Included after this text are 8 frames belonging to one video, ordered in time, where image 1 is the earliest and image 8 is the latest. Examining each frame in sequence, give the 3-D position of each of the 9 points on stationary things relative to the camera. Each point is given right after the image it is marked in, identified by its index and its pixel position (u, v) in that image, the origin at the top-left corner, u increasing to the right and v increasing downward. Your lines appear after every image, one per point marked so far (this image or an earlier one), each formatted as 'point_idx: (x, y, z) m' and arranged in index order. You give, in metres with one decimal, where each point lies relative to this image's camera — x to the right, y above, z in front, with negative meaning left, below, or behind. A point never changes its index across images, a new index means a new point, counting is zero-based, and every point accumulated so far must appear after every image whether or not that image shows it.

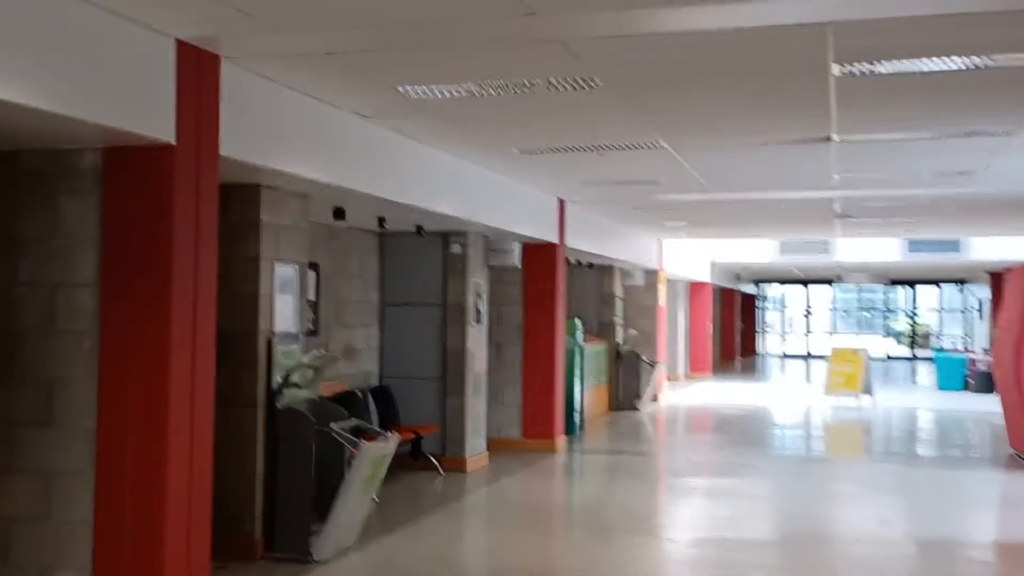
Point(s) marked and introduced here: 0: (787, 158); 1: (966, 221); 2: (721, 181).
0: (+2.2, +1.0, +7.9) m
1: (+5.6, +0.8, +12.2) m
2: (+1.9, +1.0, +9.1) m
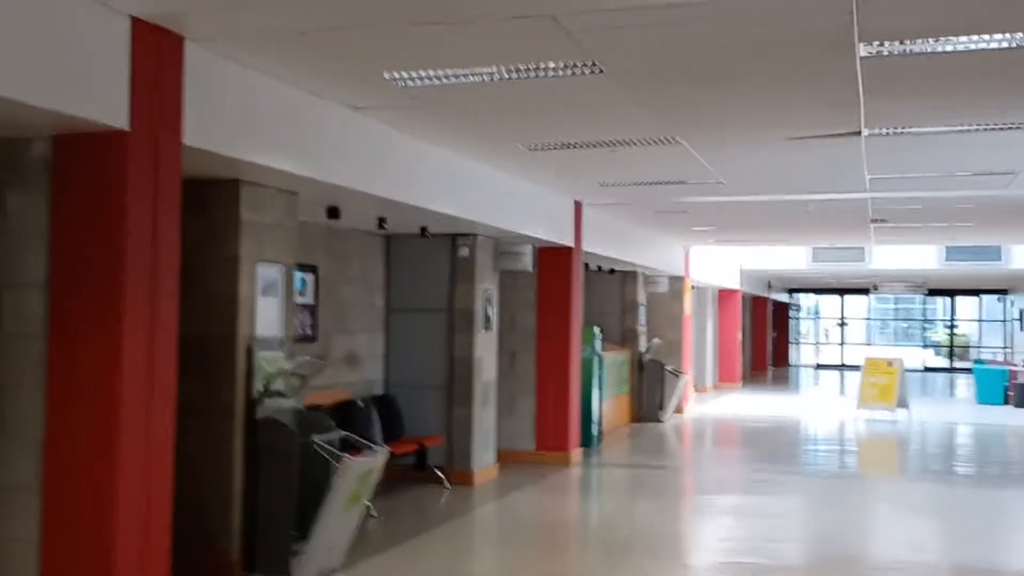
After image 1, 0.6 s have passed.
0: (+2.3, +1.0, +7.4) m
1: (+5.8, +0.7, +11.7) m
2: (+2.1, +0.9, +8.6) m
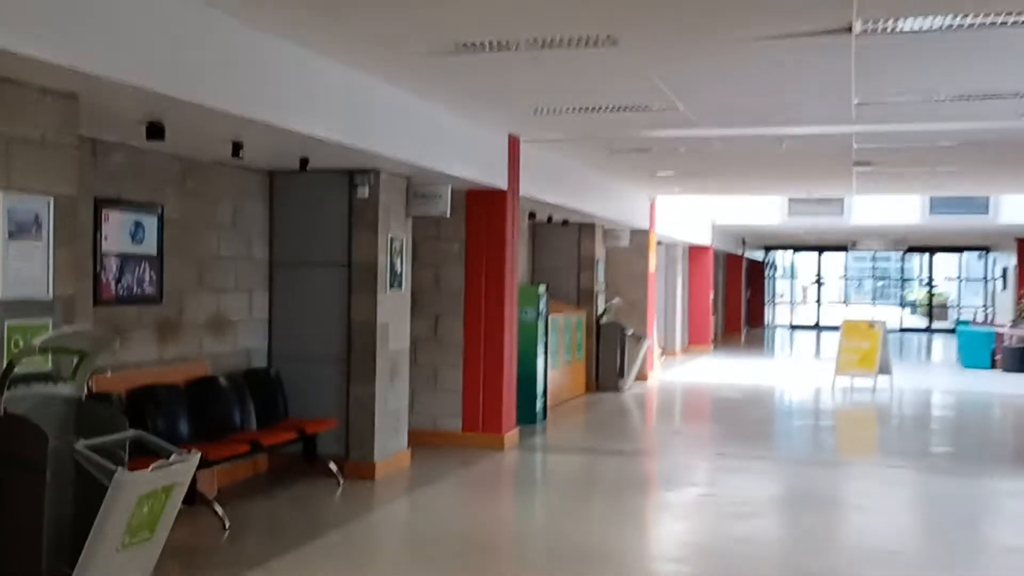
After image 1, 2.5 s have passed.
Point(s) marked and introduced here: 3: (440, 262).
0: (+1.7, +1.3, +5.8) m
1: (+5.1, +1.2, +10.2) m
2: (+1.4, +1.3, +7.0) m
3: (-0.6, +0.2, +8.3) m
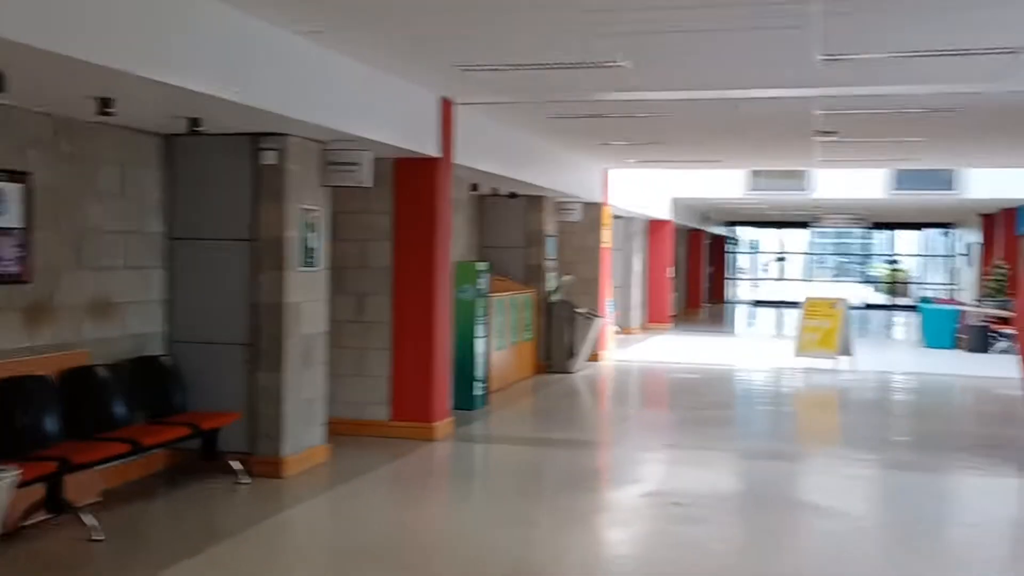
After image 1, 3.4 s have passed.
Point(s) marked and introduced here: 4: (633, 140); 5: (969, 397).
0: (+1.3, +1.4, +5.2) m
1: (+4.6, +1.4, +9.6) m
2: (+1.0, +1.4, +6.4) m
3: (-1.1, +0.4, +7.6) m
4: (+1.2, +1.5, +9.8) m
5: (+5.1, -1.2, +10.9) m
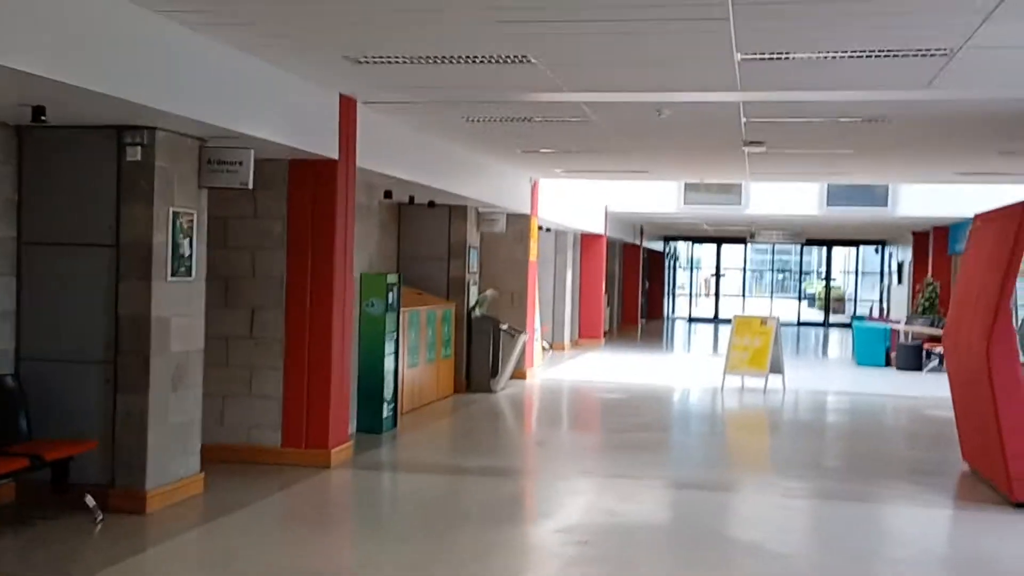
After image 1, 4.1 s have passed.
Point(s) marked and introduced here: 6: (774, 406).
0: (+0.7, +1.3, +4.7) m
1: (+3.8, +1.2, +9.3) m
2: (+0.4, +1.3, +5.9) m
3: (-1.8, +0.3, +7.0) m
4: (+0.4, +1.3, +9.3) m
5: (+4.2, -1.4, +10.6) m
6: (+3.0, -1.4, +11.2) m
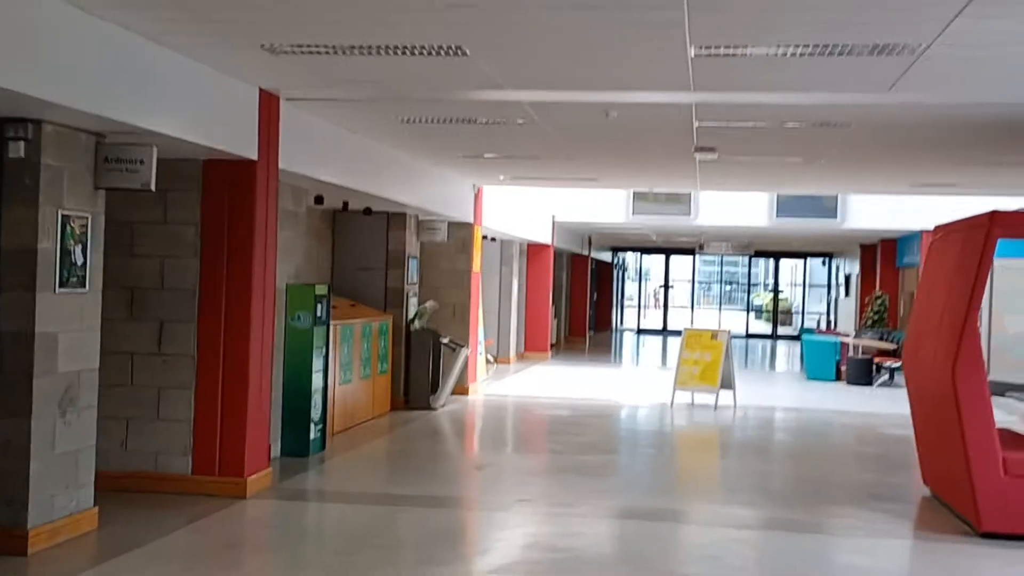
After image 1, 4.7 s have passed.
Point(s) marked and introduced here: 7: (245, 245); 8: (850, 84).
0: (+0.4, +1.2, +4.2) m
1: (+3.2, +1.1, +9.0) m
2: (0.0, +1.2, +5.4) m
3: (-2.2, +0.2, +6.4) m
4: (-0.1, +1.2, +8.8) m
5: (+3.6, -1.6, +10.2) m
6: (+2.3, -1.5, +10.8) m
7: (-1.7, +0.3, +6.3) m
8: (+1.9, +1.2, +5.4) m
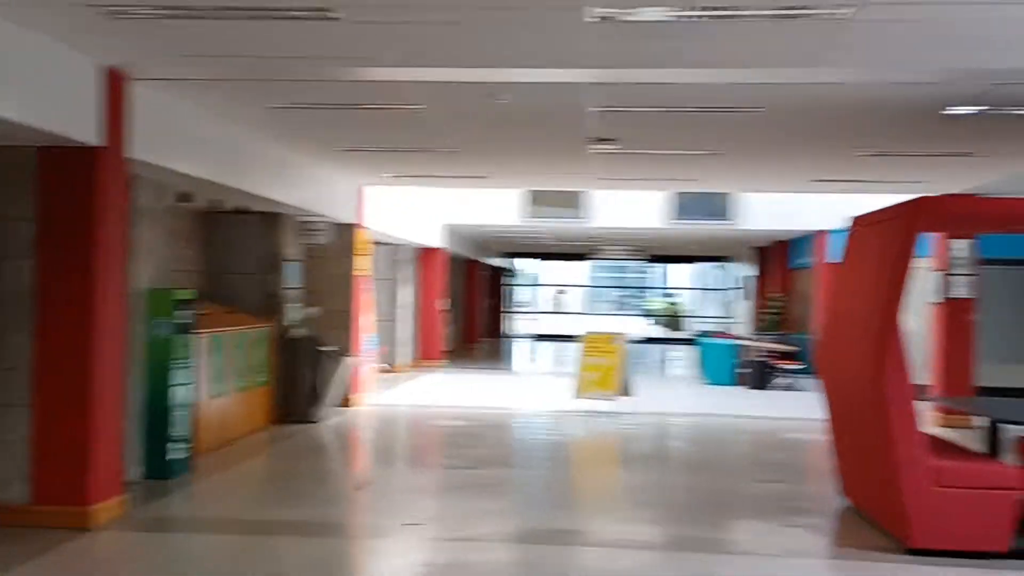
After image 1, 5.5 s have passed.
0: (0.0, +1.3, +3.7) m
1: (+2.2, +1.1, +8.7) m
2: (-0.6, +1.2, +4.8) m
3: (-2.9, +0.2, +5.5) m
4: (-1.1, +1.2, +8.2) m
5: (+2.5, -1.6, +10.0) m
6: (+1.2, -1.5, +10.4) m
7: (-2.4, +0.3, +5.5) m
8: (+1.3, +1.2, +5.1) m
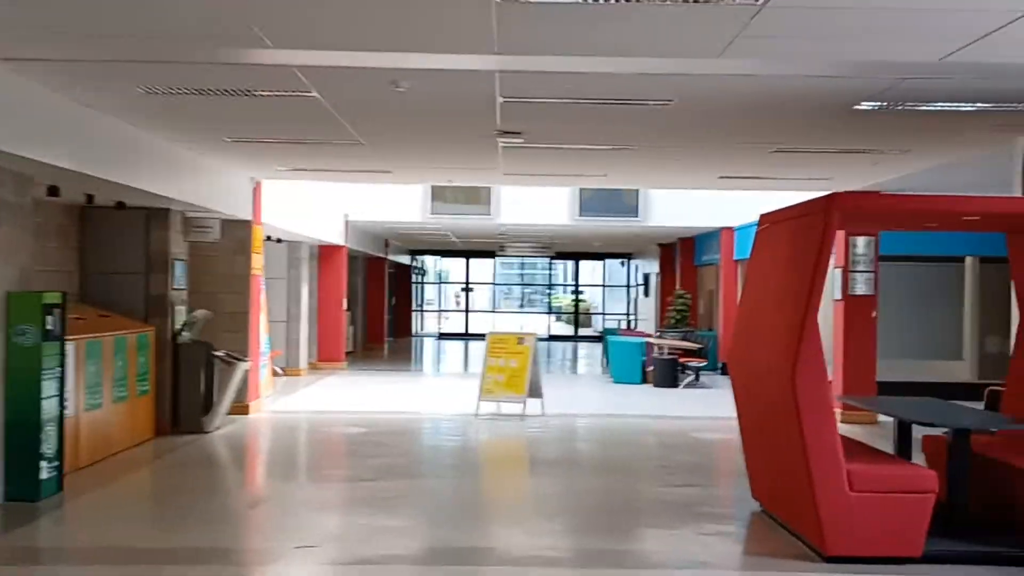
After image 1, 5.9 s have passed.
0: (-0.4, +1.2, +3.3) m
1: (+1.4, +1.1, +8.6) m
2: (-1.0, +1.2, +4.4) m
3: (-3.4, +0.2, +4.9) m
4: (-1.9, +1.2, +7.7) m
5: (+1.5, -1.6, +9.8) m
6: (+0.2, -1.5, +10.2) m
7: (-2.9, +0.2, +4.9) m
8: (+0.8, +1.2, +4.8) m
